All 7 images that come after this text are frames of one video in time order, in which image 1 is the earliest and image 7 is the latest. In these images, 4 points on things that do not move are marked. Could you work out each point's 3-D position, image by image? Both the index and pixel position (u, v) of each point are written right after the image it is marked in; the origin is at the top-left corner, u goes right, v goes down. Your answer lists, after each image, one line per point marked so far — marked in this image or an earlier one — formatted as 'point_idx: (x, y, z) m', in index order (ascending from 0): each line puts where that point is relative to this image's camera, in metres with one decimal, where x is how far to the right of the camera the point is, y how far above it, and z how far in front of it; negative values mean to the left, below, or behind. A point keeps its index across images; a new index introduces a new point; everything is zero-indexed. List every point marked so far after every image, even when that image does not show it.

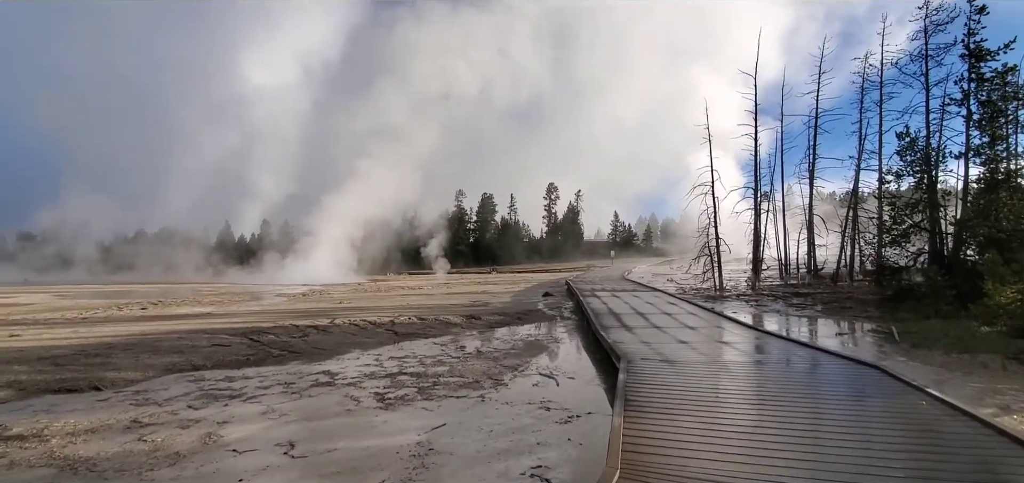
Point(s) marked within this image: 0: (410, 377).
0: (-1.7, -2.3, +8.4) m
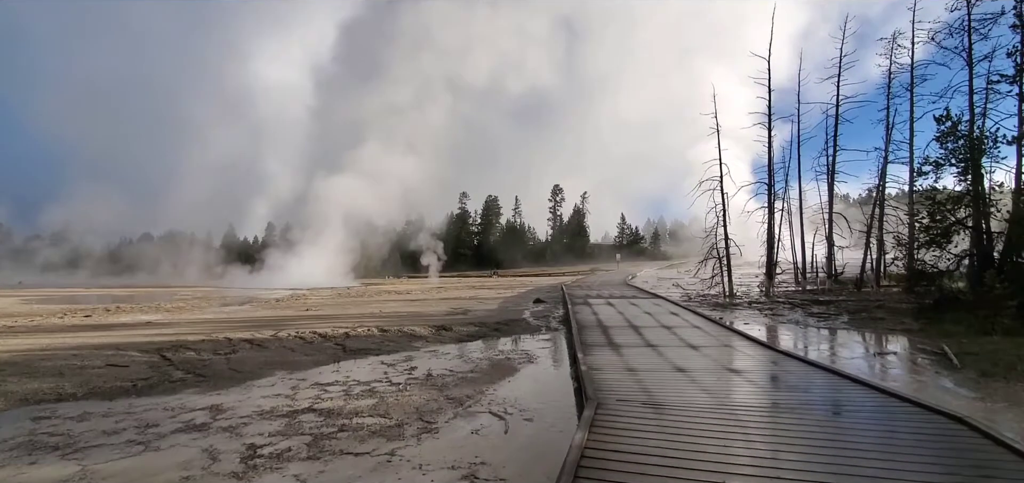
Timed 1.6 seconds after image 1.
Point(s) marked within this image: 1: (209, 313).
0: (-2.5, -2.2, +6.4) m
1: (-11.4, -2.7, +18.9) m
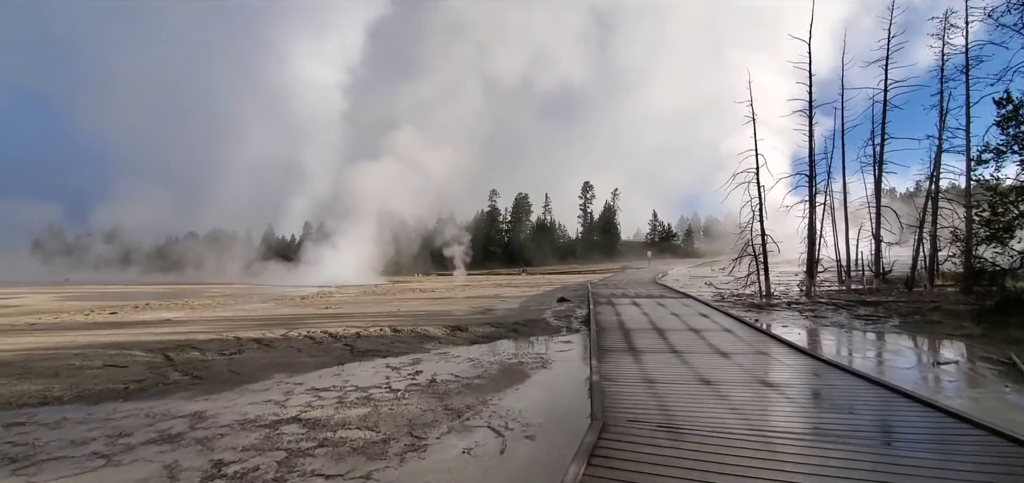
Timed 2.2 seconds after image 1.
0: (-2.5, -2.2, +5.8) m
1: (-10.6, -2.6, +18.9) m
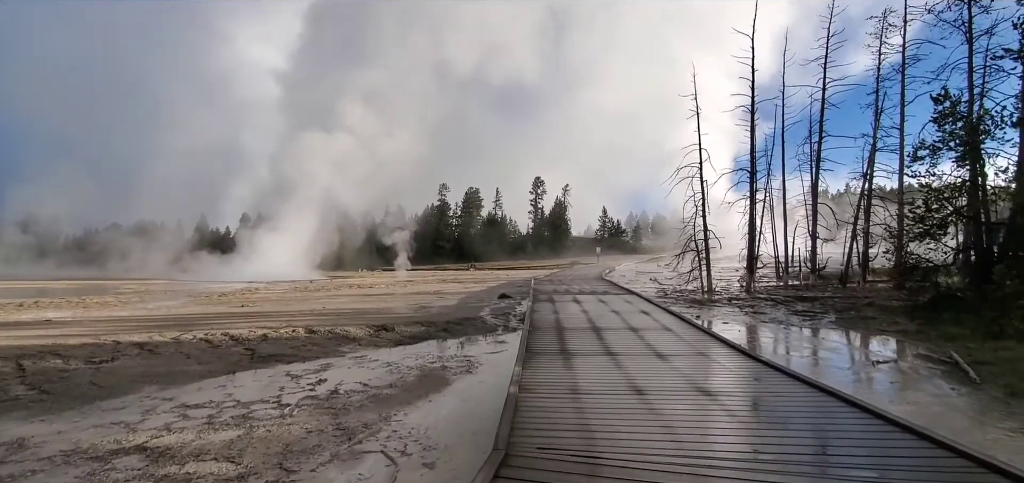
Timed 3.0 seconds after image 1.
0: (-3.5, -2.0, +4.6) m
1: (-12.7, -2.3, +16.9) m
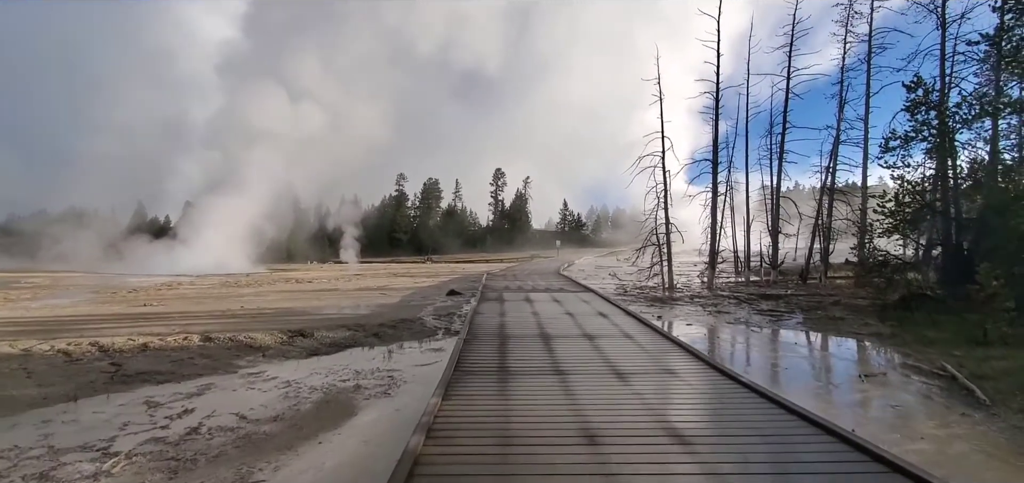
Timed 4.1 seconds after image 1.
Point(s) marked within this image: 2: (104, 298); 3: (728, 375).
0: (-4.1, -1.9, +2.9) m
1: (-14.3, -1.9, +14.4) m
2: (-14.0, -1.9, +17.3) m
3: (+2.9, -1.7, +6.7) m
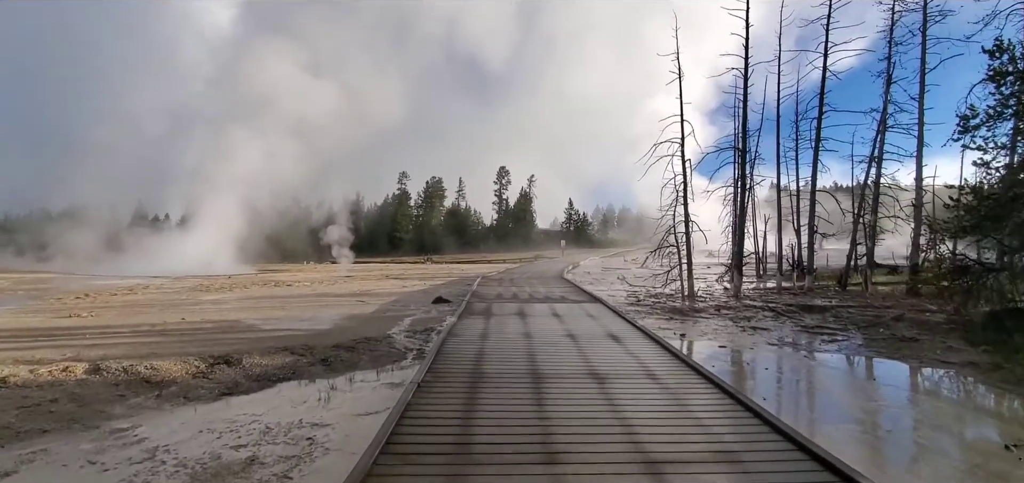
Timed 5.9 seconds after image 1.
0: (-4.4, -2.0, +0.6) m
1: (-14.5, -1.9, +12.2) m
2: (-14.1, -1.9, +15.1) m
3: (+2.7, -1.8, +4.4) m
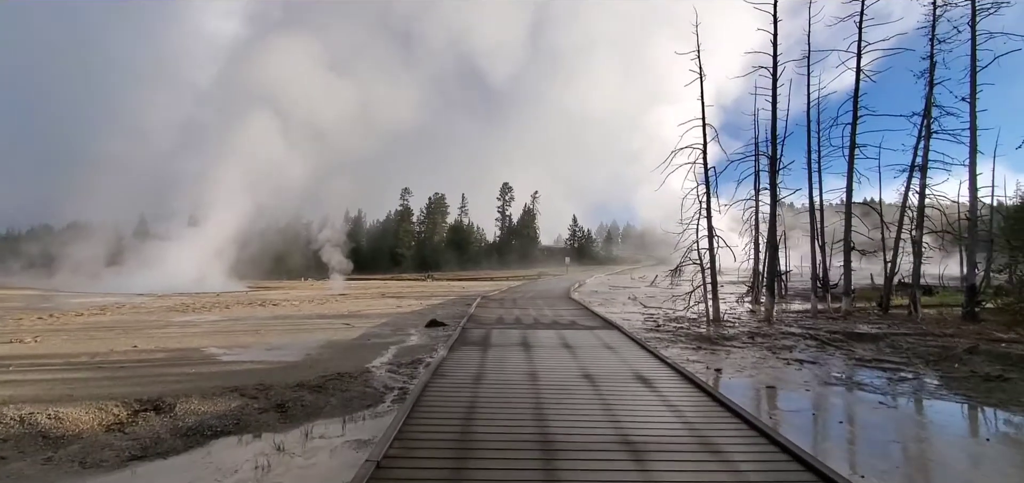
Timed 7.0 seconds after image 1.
0: (-4.5, -1.9, -1.0) m
1: (-14.4, -2.2, +10.7) m
2: (-14.1, -2.3, +13.6) m
3: (+2.7, -1.9, +2.8) m
